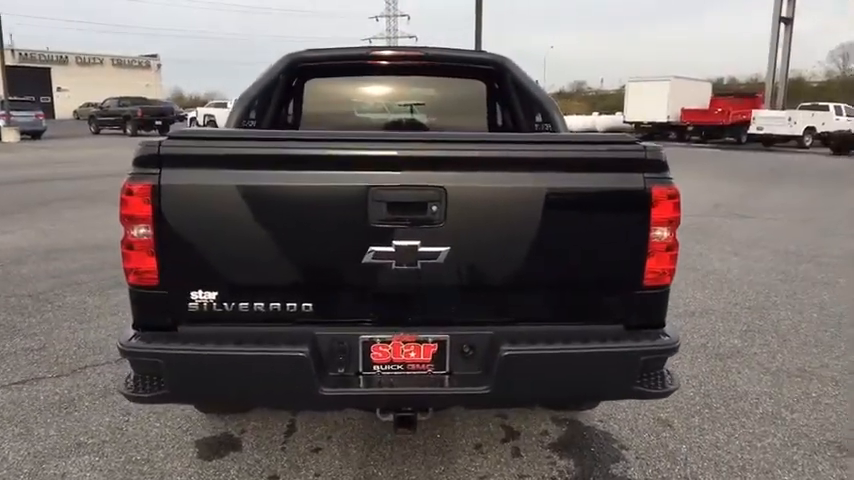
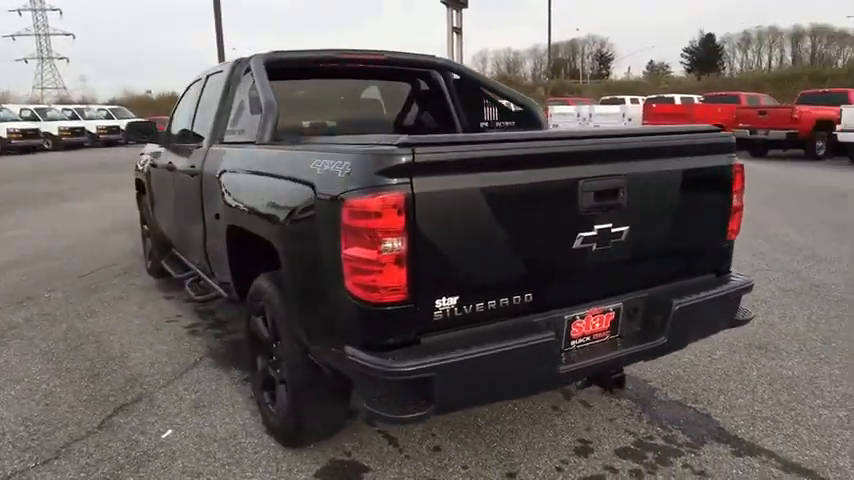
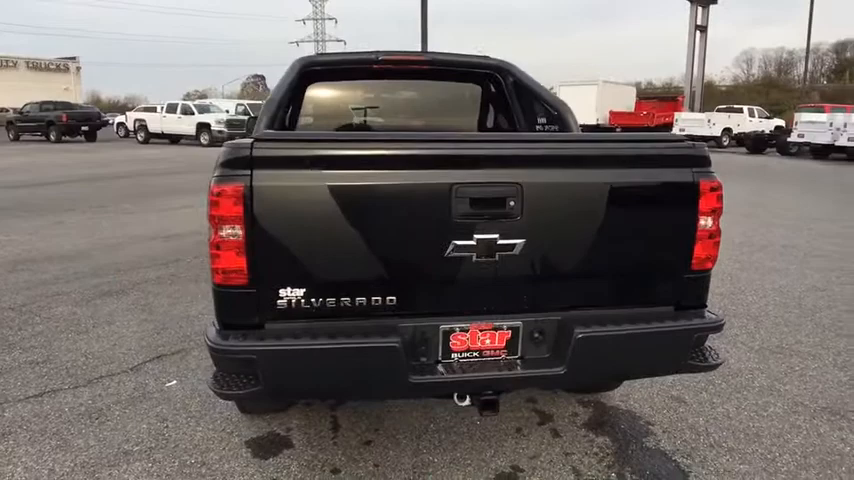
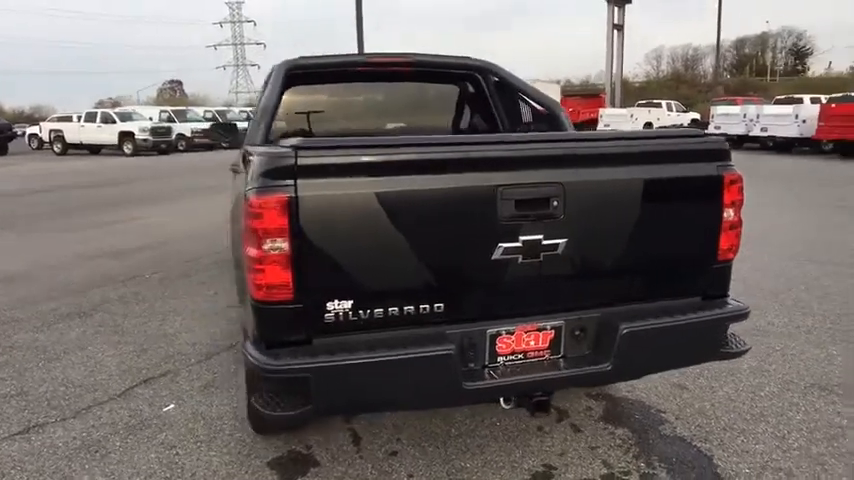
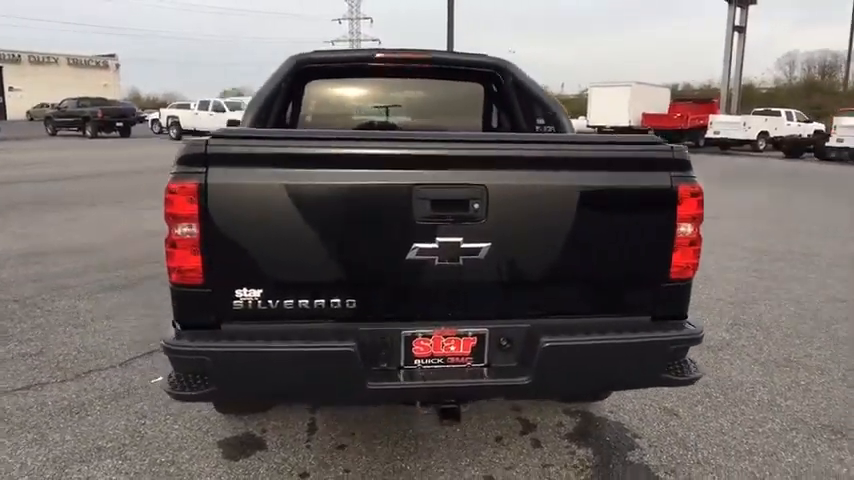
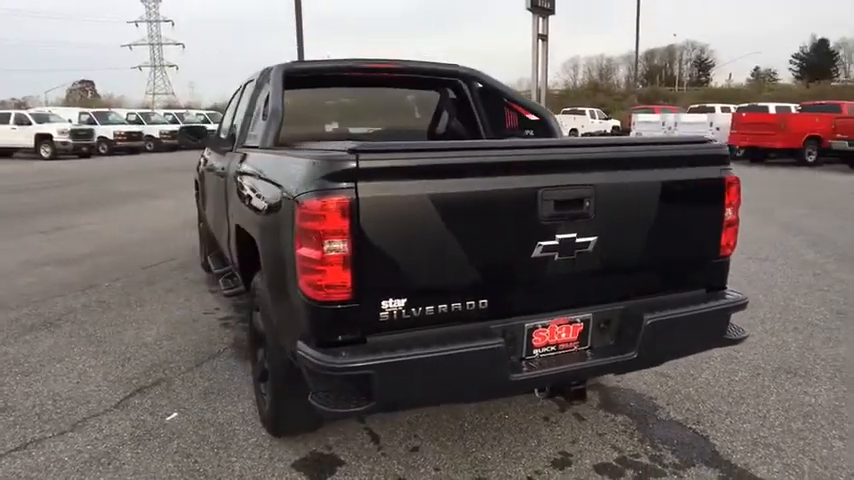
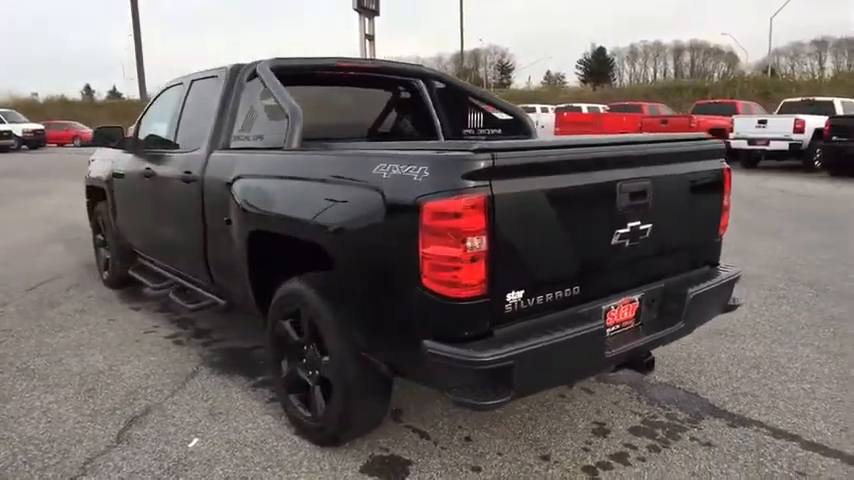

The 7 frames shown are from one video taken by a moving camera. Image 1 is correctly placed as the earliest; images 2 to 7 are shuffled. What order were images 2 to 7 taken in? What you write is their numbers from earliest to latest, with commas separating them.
5, 3, 4, 6, 2, 7
